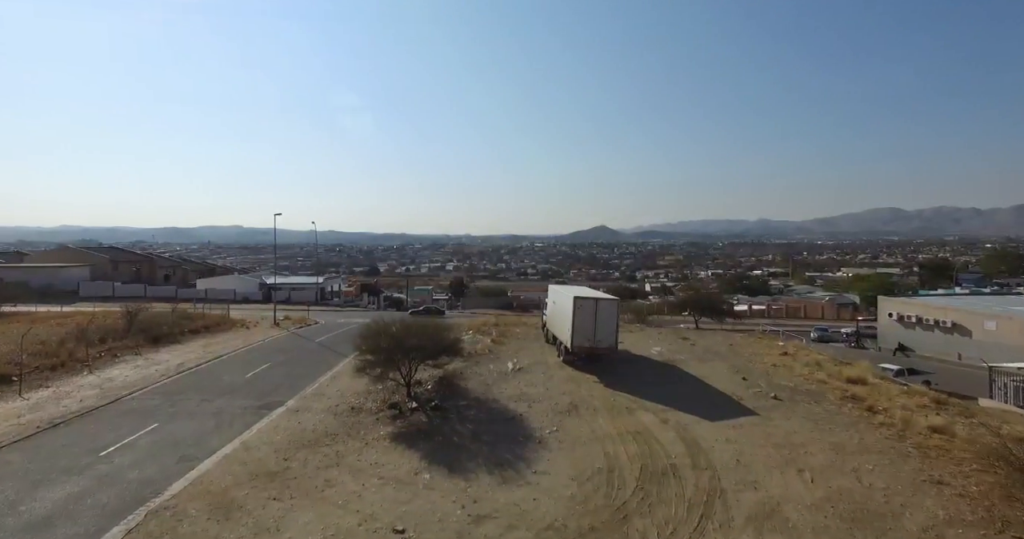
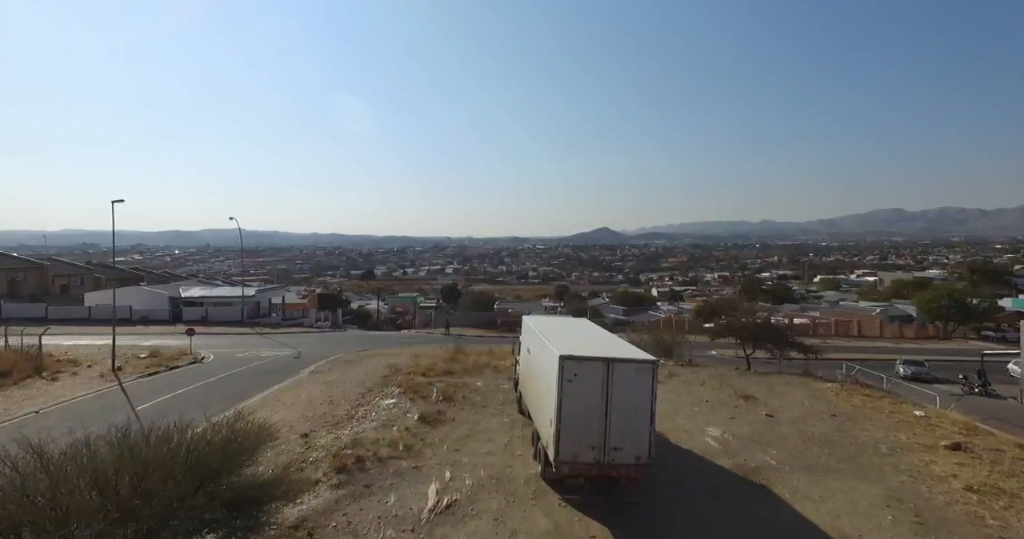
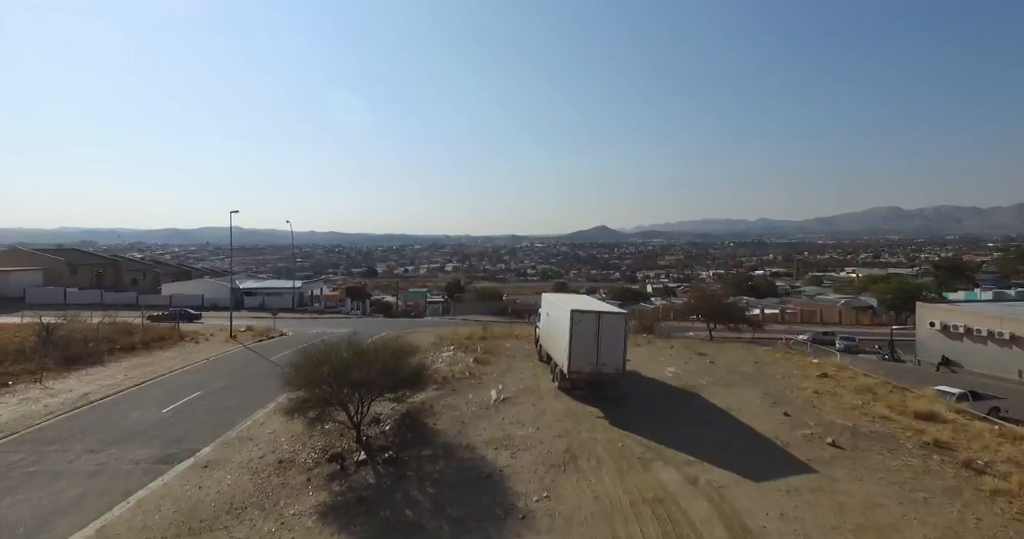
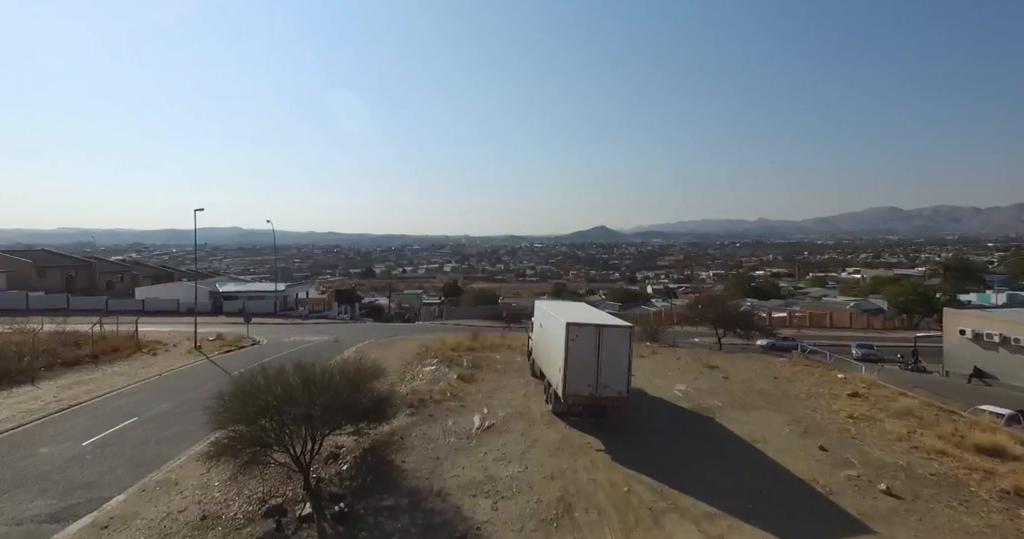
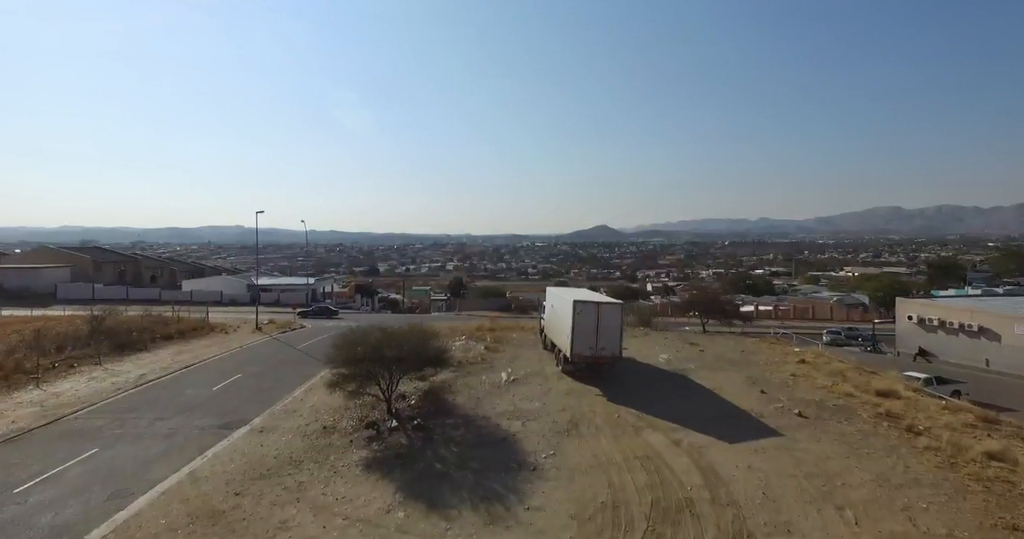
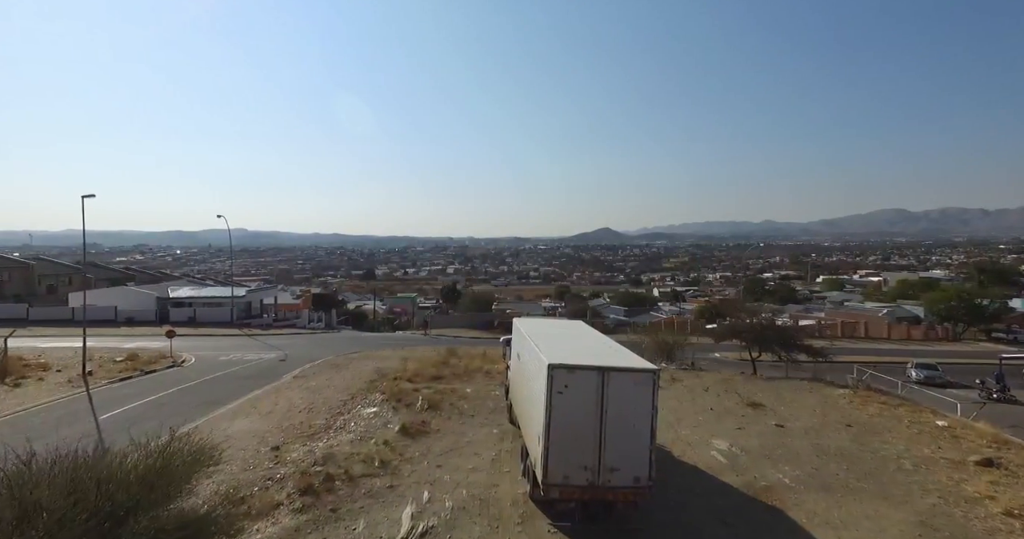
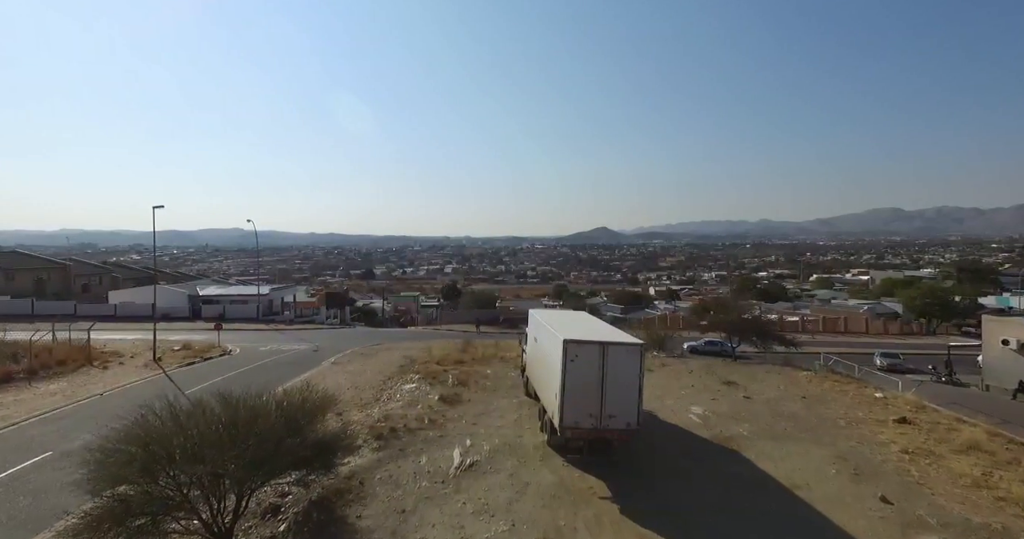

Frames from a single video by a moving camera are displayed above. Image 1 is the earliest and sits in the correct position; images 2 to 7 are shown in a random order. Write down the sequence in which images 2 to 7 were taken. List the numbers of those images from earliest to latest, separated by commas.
5, 3, 4, 7, 2, 6
